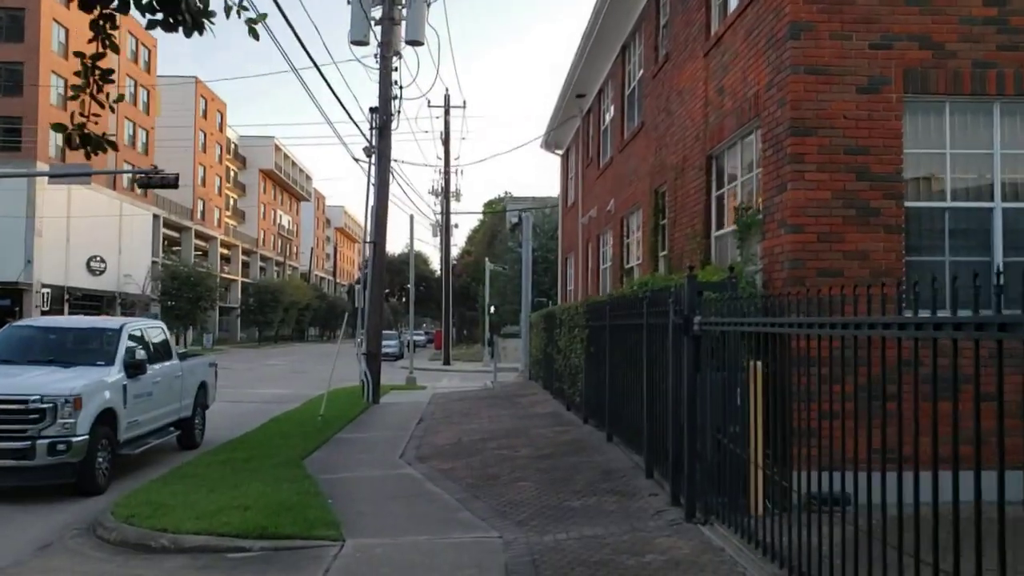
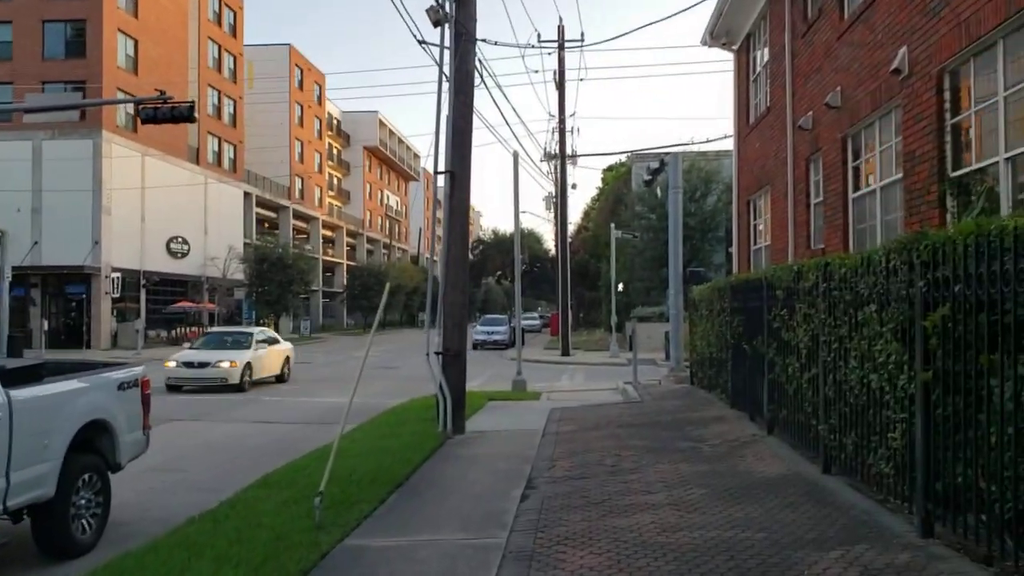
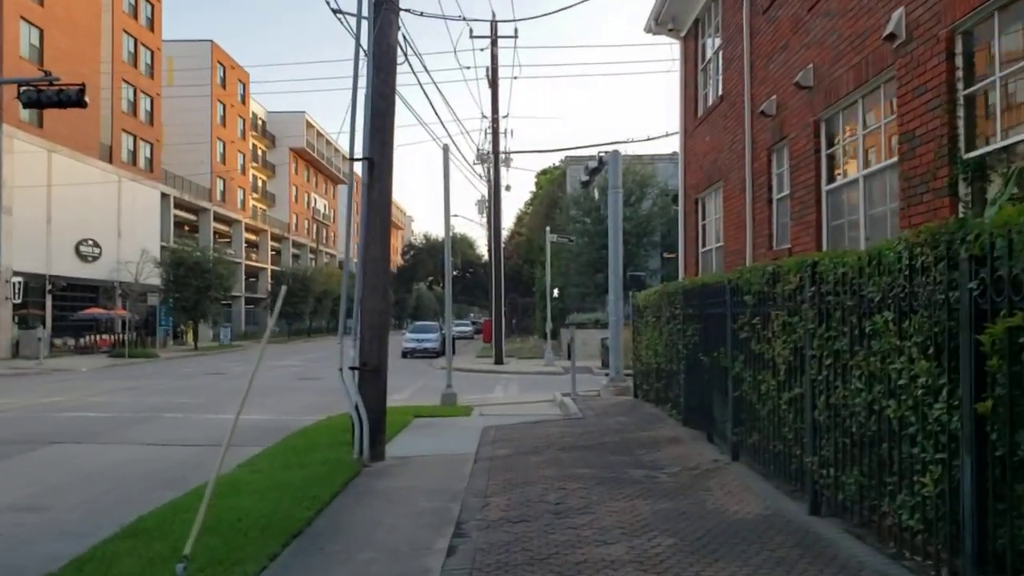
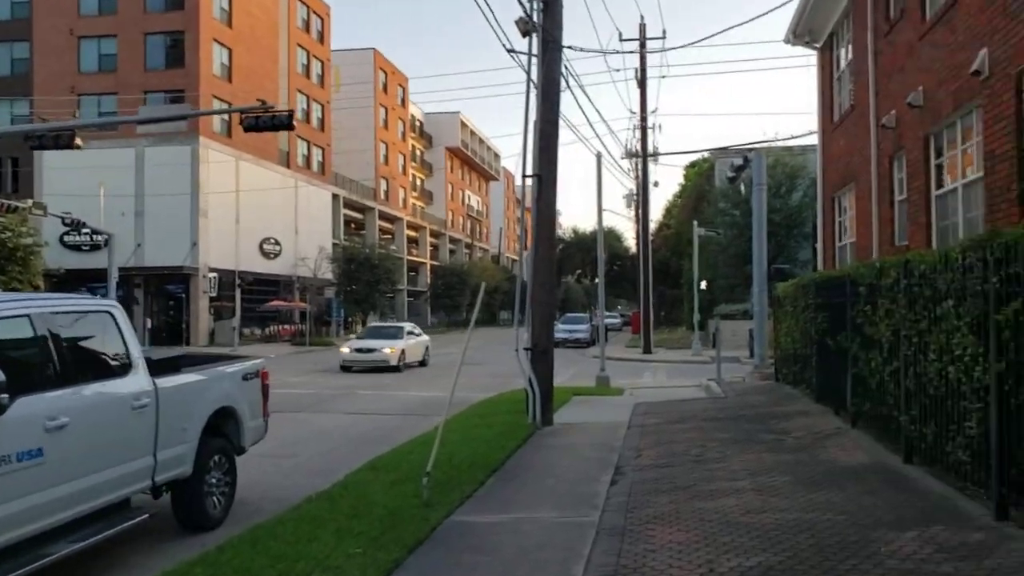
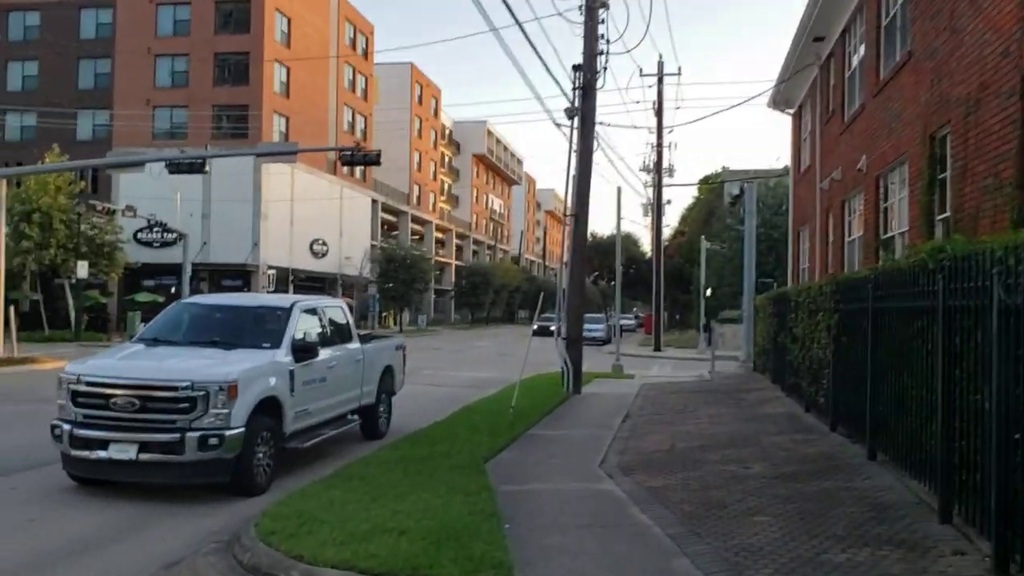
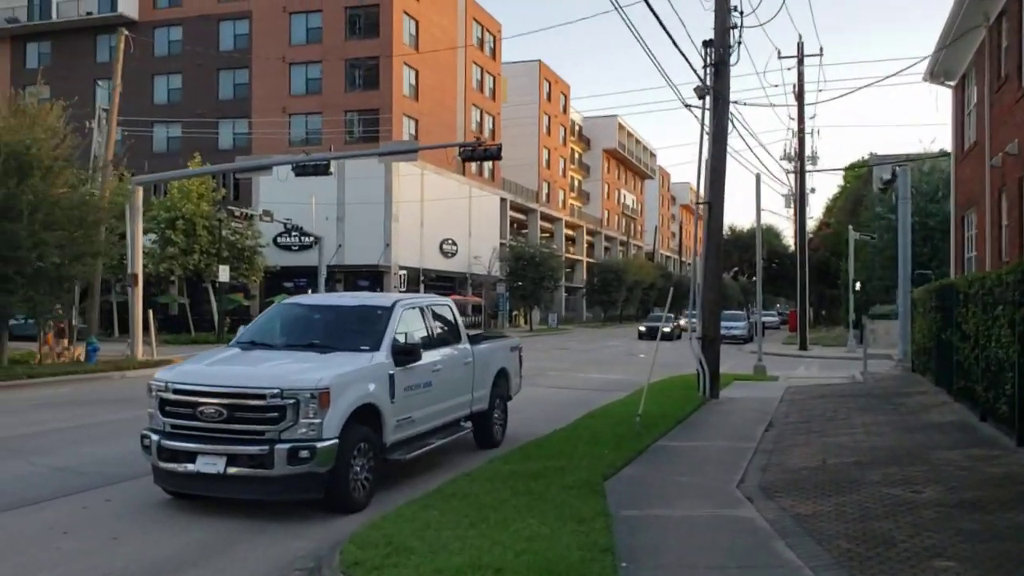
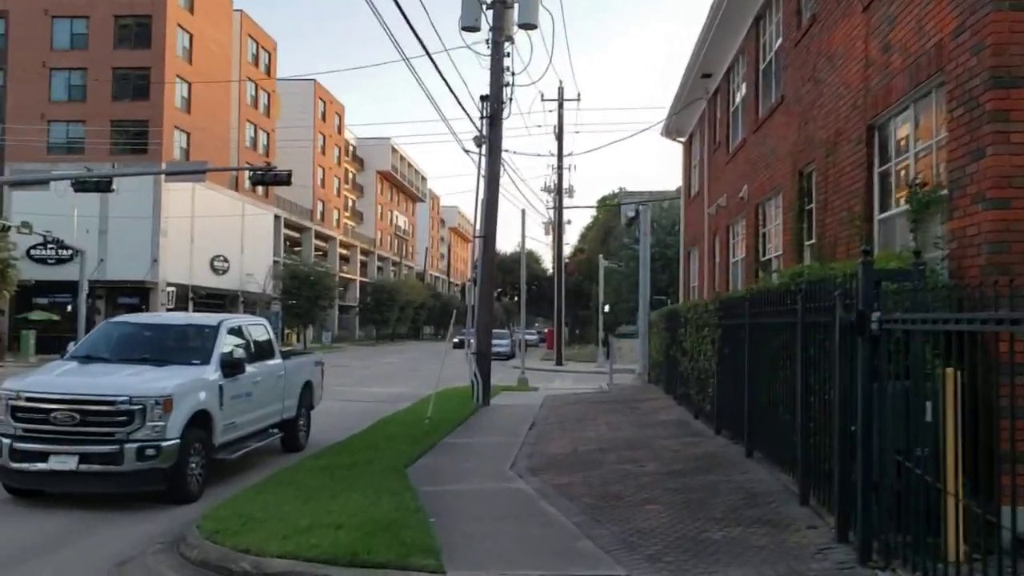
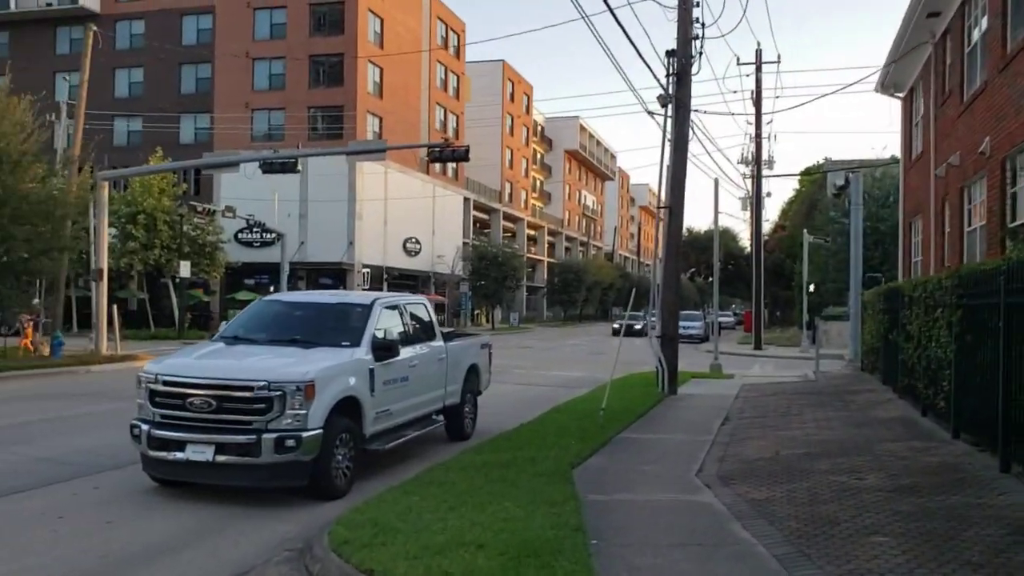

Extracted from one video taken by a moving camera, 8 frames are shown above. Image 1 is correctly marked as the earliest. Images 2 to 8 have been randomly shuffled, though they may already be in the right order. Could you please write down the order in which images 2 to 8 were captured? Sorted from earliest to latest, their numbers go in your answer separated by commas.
7, 5, 8, 6, 4, 2, 3
